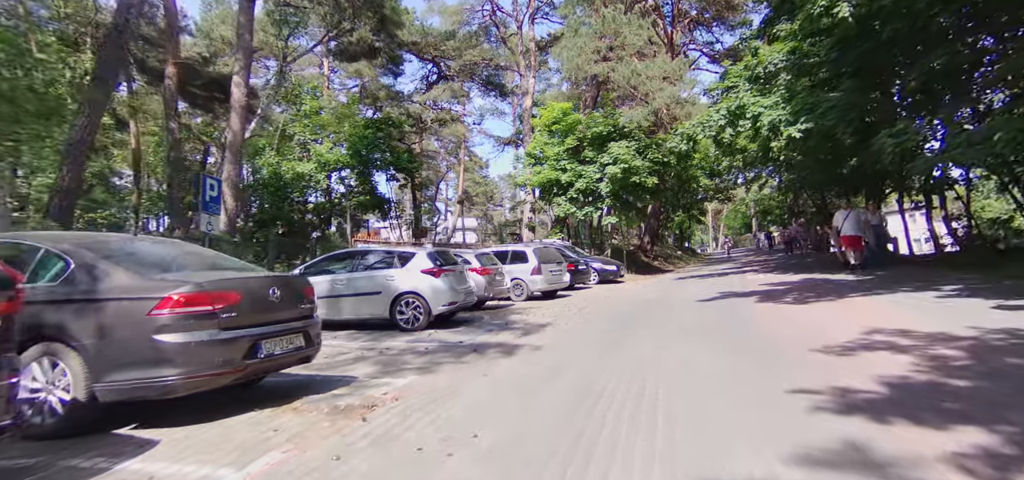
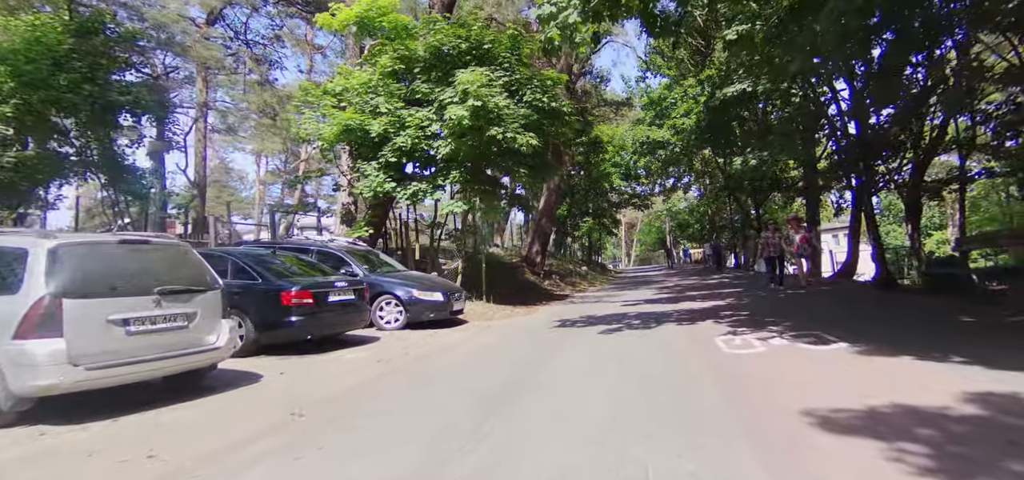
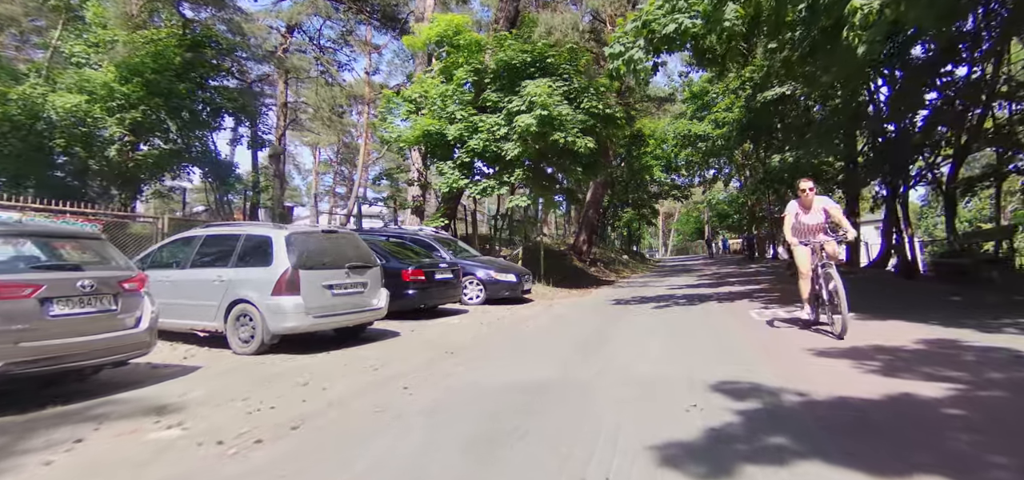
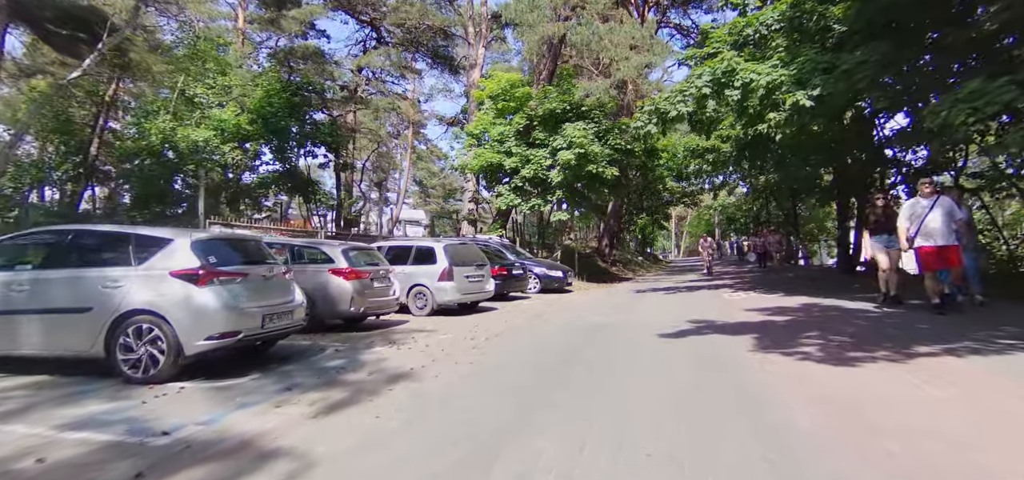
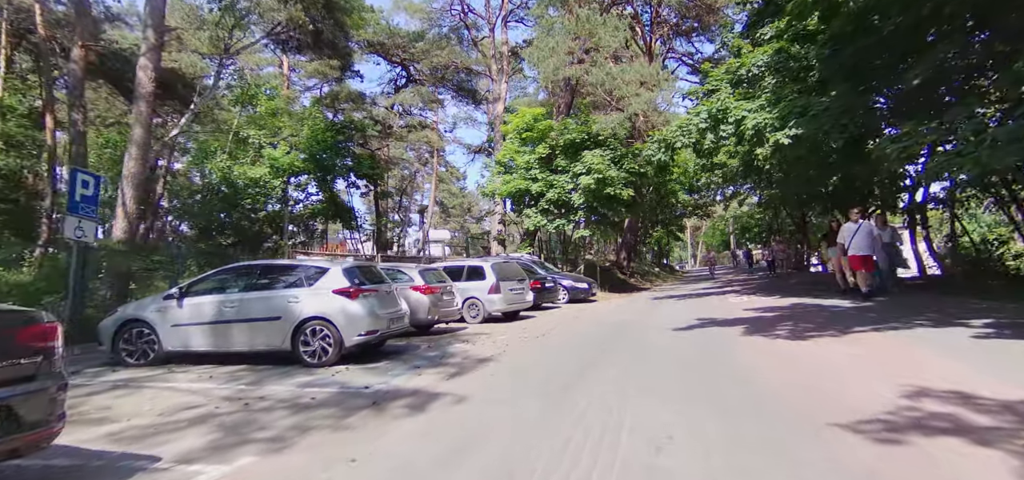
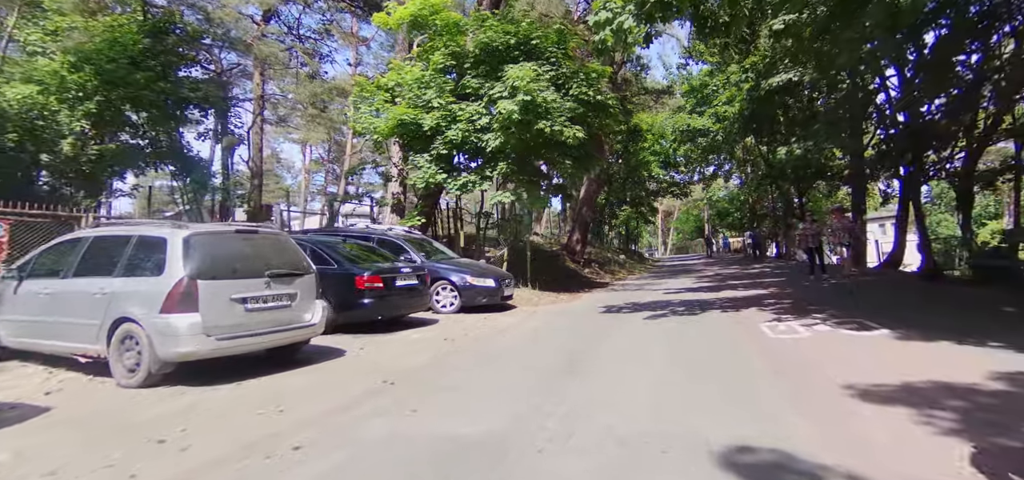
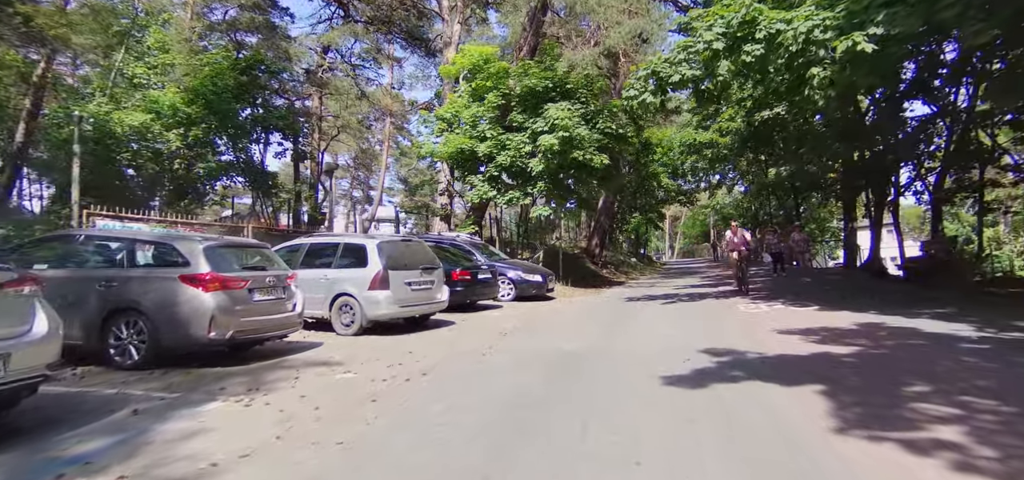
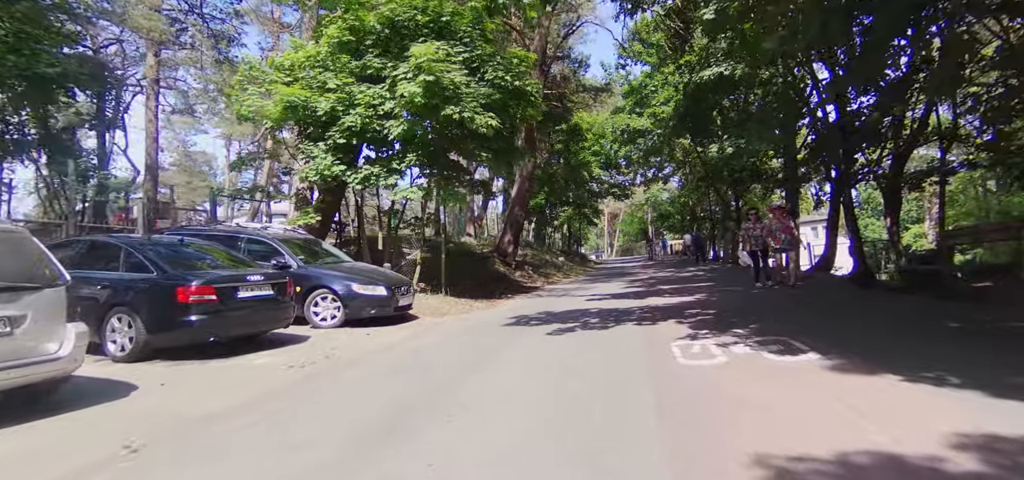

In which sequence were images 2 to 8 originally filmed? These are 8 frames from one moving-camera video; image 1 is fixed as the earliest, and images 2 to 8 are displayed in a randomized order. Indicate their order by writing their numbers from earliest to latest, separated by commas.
5, 4, 7, 3, 6, 2, 8
